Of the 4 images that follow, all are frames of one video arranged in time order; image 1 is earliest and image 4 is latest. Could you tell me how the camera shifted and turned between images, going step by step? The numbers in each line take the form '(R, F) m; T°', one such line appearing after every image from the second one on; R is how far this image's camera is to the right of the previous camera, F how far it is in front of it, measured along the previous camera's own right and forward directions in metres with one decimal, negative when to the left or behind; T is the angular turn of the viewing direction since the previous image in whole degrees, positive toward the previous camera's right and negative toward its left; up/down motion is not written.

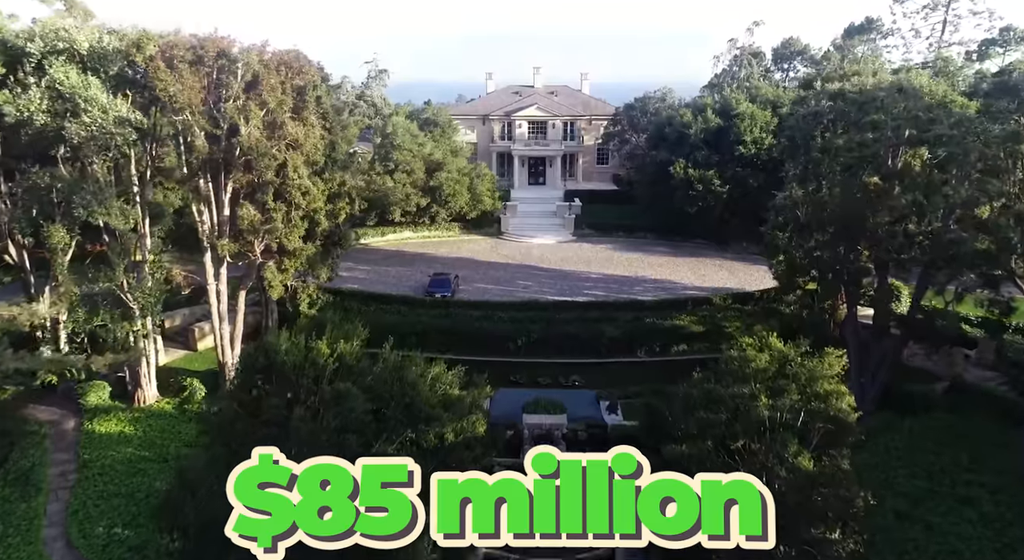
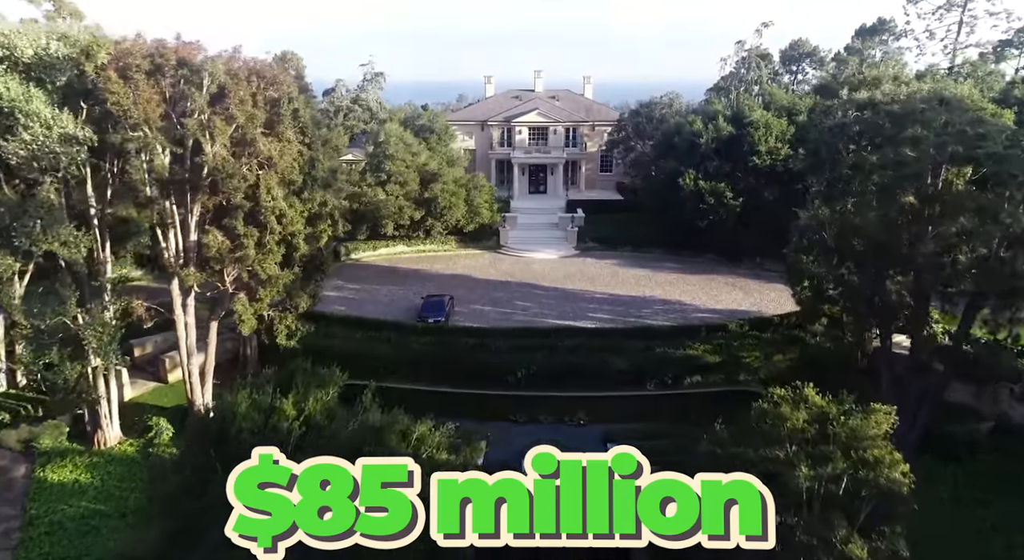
(+0.1, +2.1) m; 0°
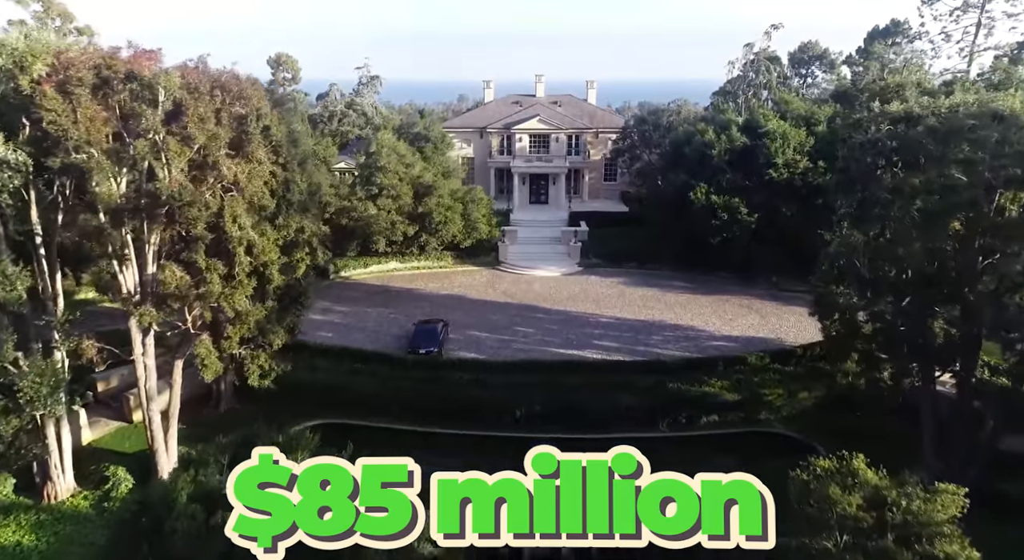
(0.0, +2.1) m; 0°
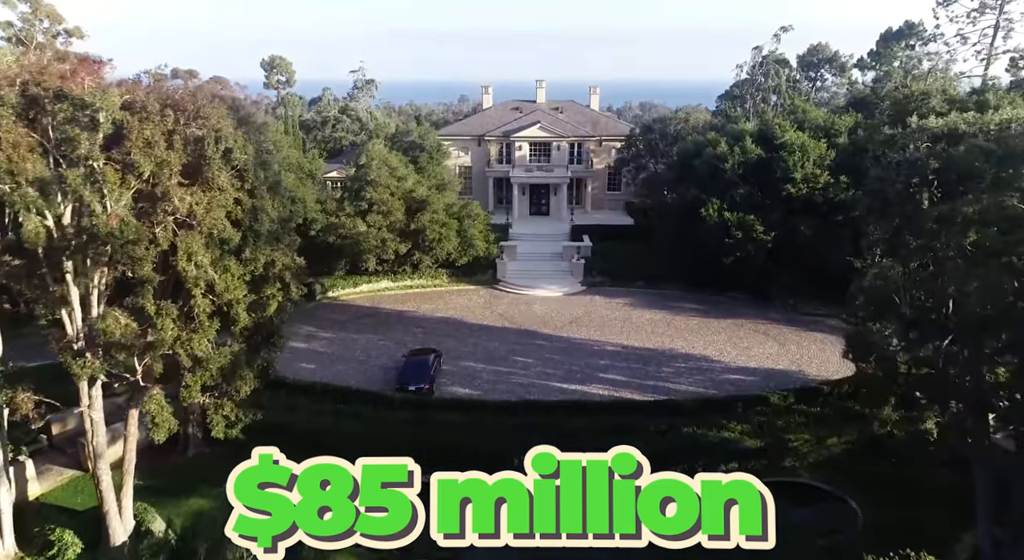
(+0.1, +2.1) m; 0°
